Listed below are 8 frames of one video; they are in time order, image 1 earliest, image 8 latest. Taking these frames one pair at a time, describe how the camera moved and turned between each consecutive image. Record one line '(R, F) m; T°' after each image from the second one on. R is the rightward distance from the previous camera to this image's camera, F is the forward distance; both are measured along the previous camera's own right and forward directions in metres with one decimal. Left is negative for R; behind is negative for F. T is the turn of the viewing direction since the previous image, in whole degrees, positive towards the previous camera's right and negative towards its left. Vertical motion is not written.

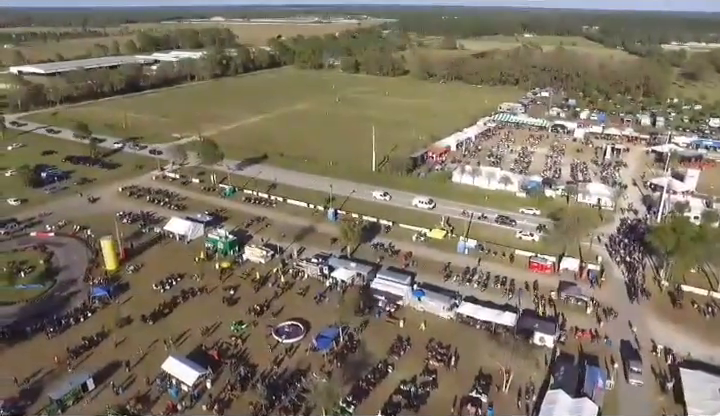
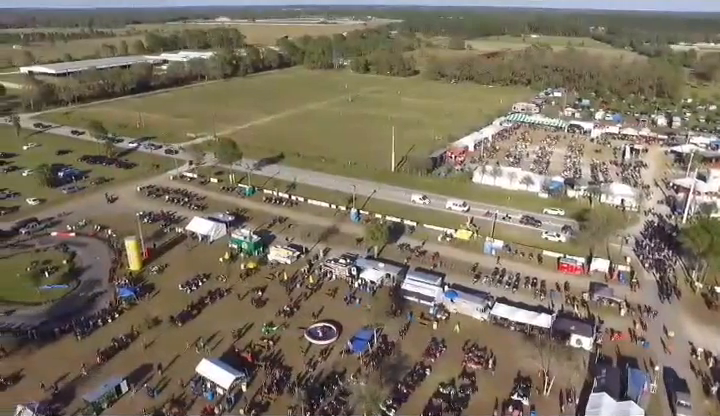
(-1.6, +0.4) m; 0°
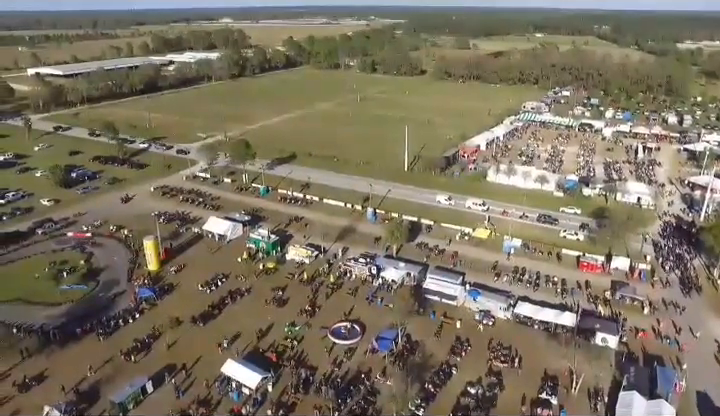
(-1.1, +0.1) m; 0°
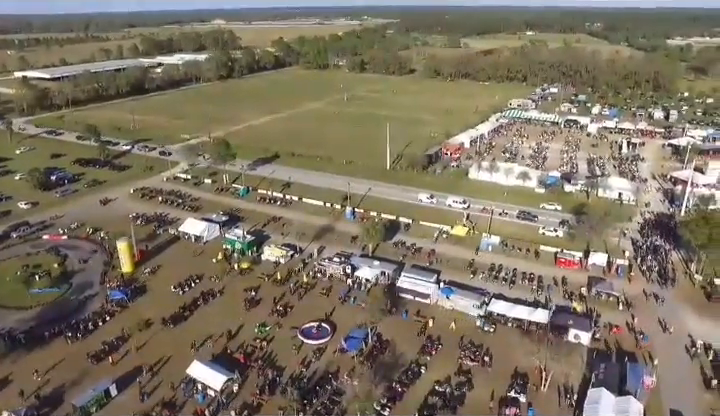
(+1.4, +0.3) m; 0°
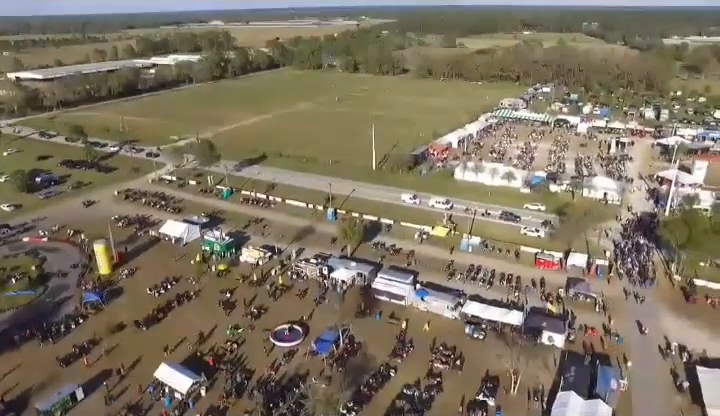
(+1.5, +0.2) m; 0°
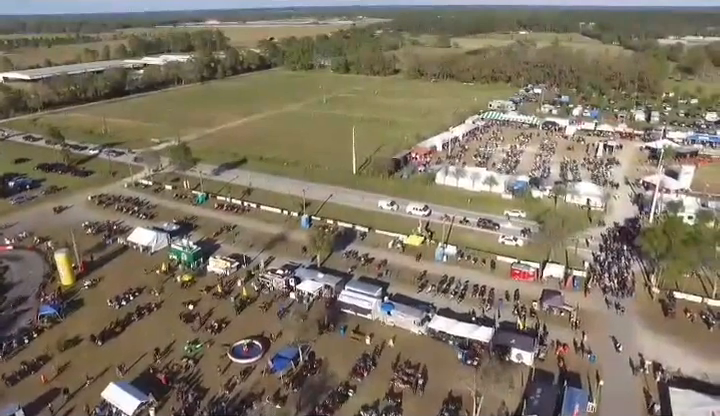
(+1.9, +1.2) m; 0°
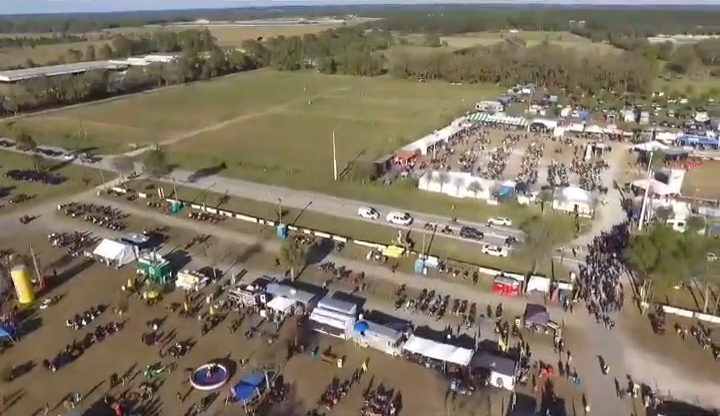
(+1.1, +1.7) m; +1°
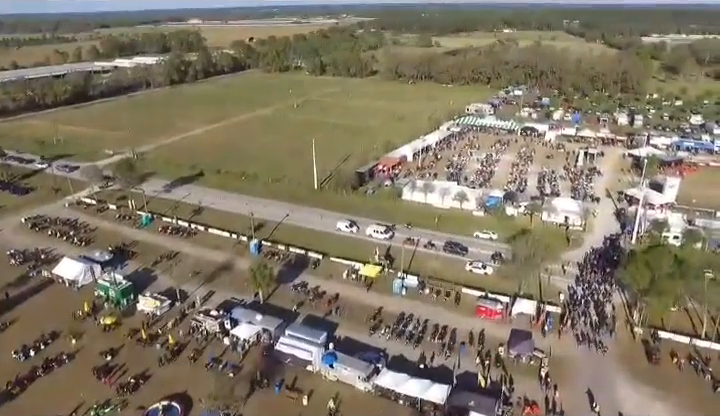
(+1.3, +2.3) m; 0°
